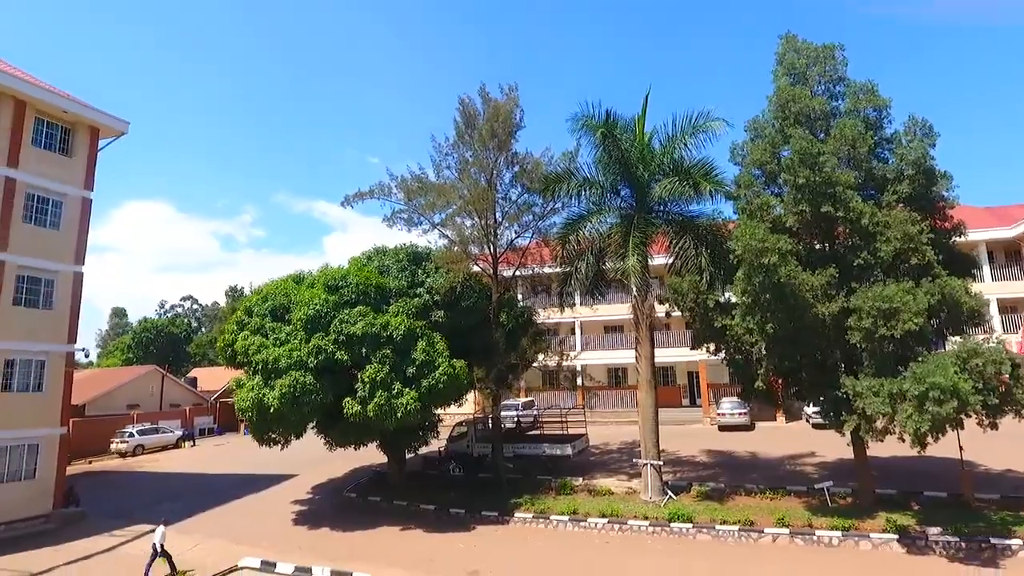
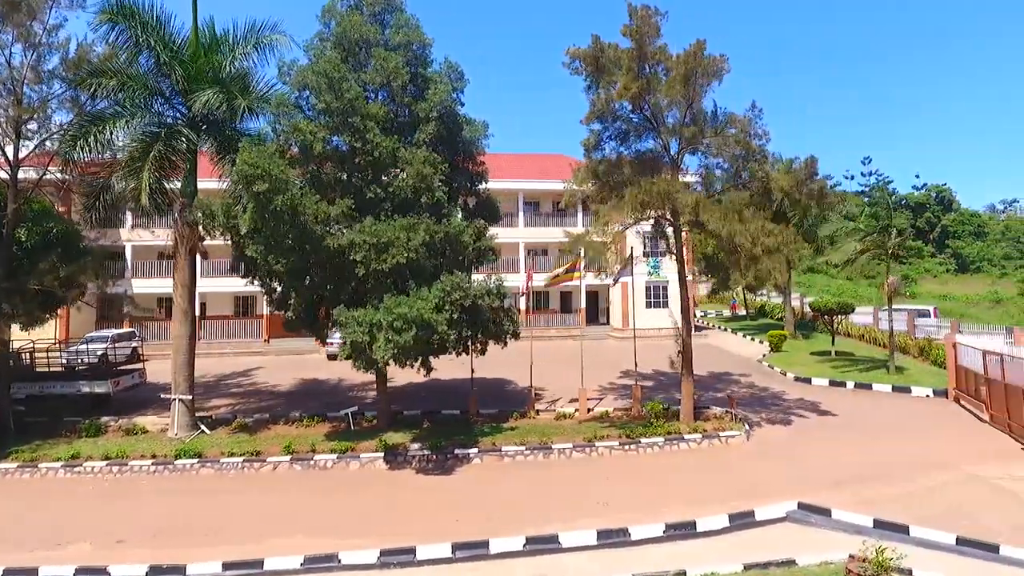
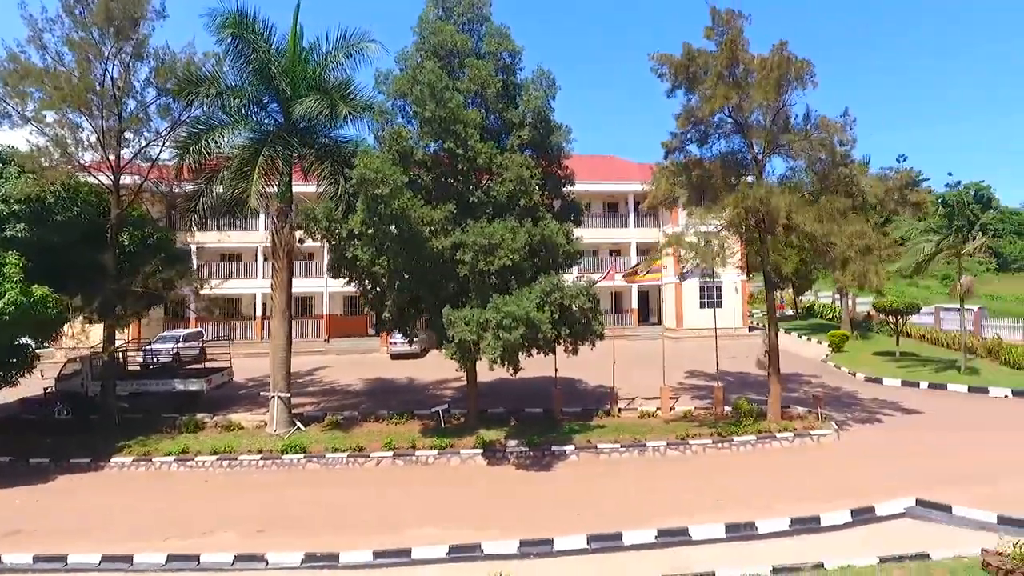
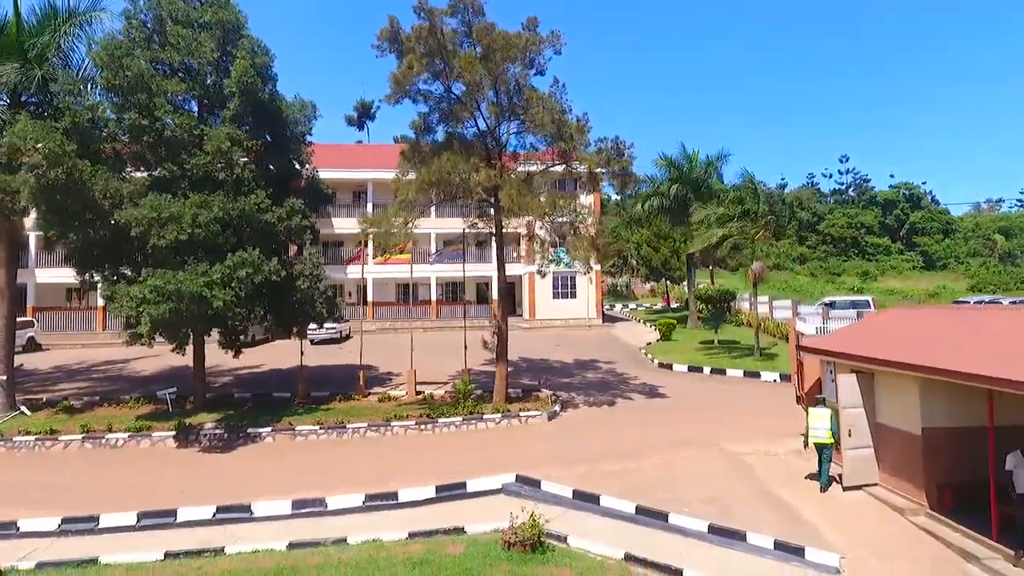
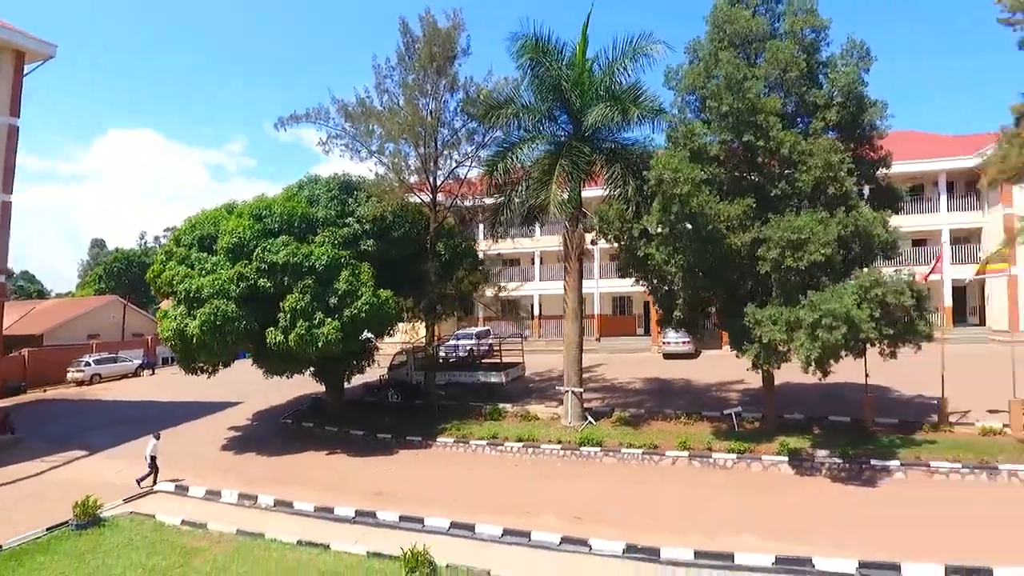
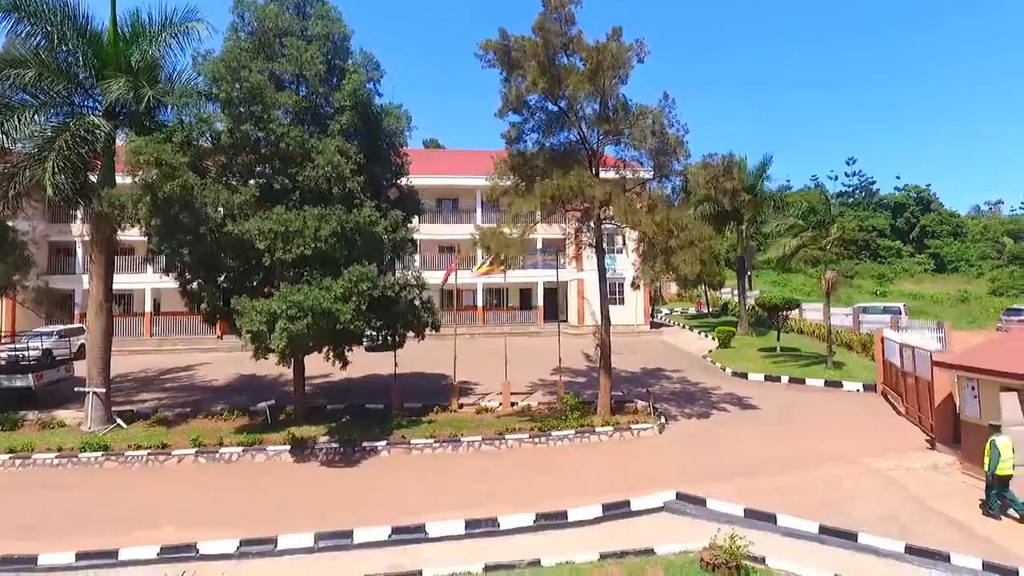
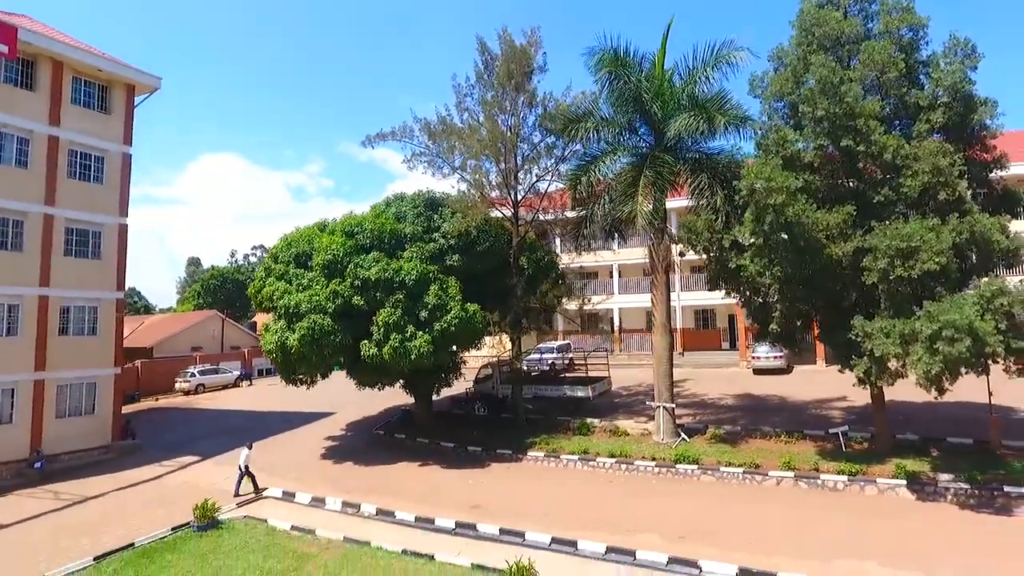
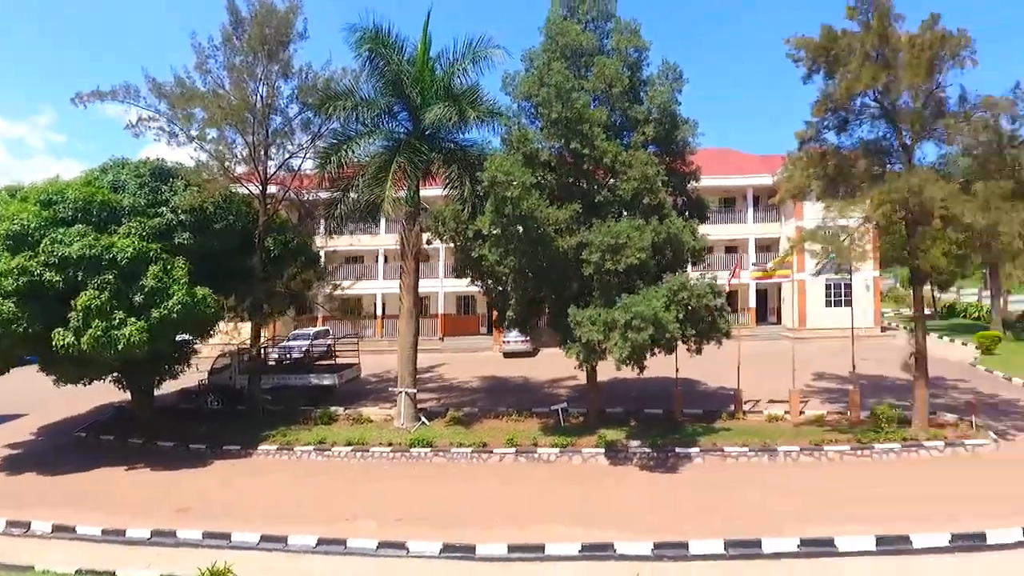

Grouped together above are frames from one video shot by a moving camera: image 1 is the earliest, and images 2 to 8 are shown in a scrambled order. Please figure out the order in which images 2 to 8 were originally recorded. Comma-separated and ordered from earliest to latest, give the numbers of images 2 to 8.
7, 5, 8, 3, 2, 6, 4
